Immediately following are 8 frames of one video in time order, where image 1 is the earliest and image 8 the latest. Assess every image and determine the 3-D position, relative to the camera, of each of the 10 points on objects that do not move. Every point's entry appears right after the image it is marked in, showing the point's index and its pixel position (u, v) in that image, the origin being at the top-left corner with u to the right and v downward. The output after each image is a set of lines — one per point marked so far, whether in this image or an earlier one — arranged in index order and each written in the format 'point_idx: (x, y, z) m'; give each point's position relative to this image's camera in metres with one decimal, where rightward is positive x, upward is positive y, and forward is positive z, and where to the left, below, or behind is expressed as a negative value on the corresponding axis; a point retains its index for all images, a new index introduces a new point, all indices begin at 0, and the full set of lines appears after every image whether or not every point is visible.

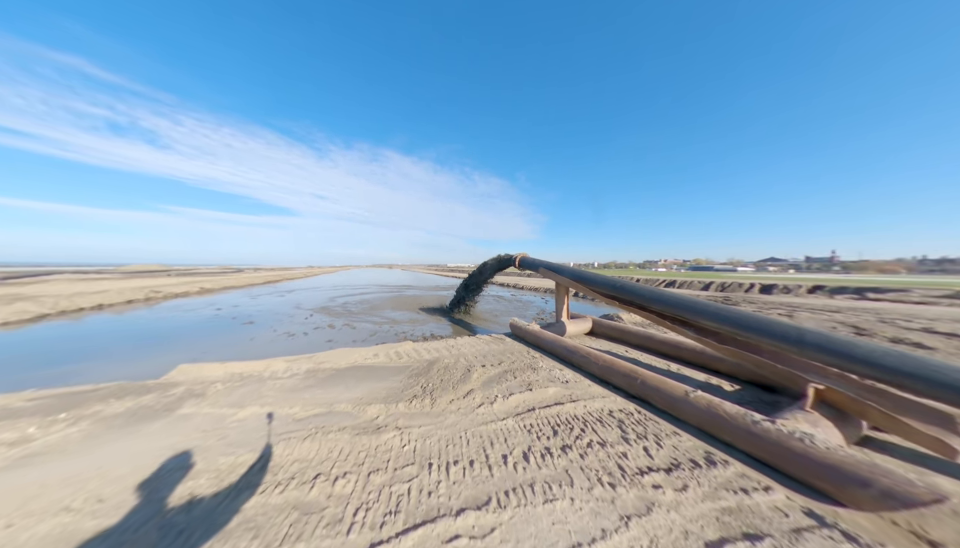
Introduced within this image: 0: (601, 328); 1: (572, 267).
0: (+3.6, -1.6, +6.9) m
1: (+2.7, +0.2, +6.9) m
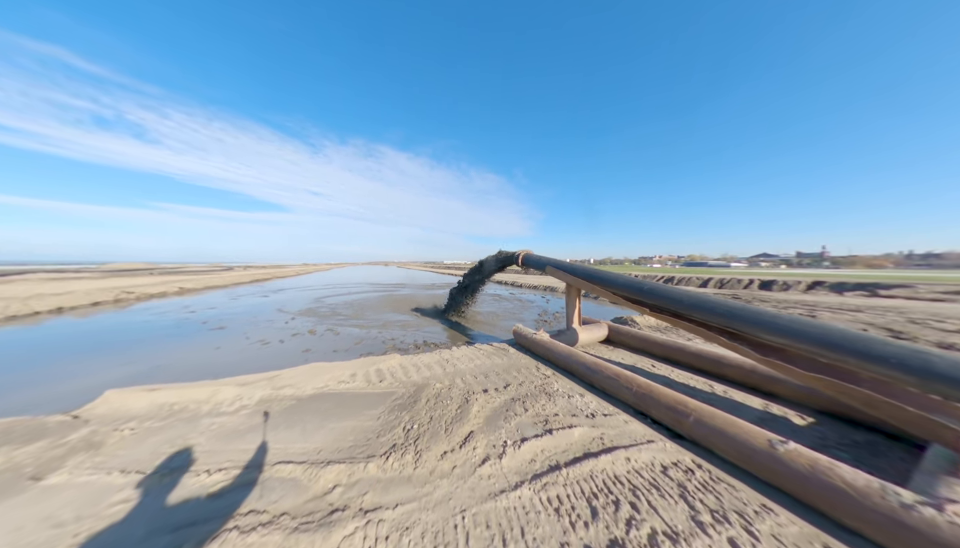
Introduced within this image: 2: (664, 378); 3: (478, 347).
0: (+3.5, -1.6, +6.1) m
1: (+2.7, +0.2, +6.0) m
2: (+3.3, -1.9, +4.1) m
3: (-0.1, -1.8, +5.7) m
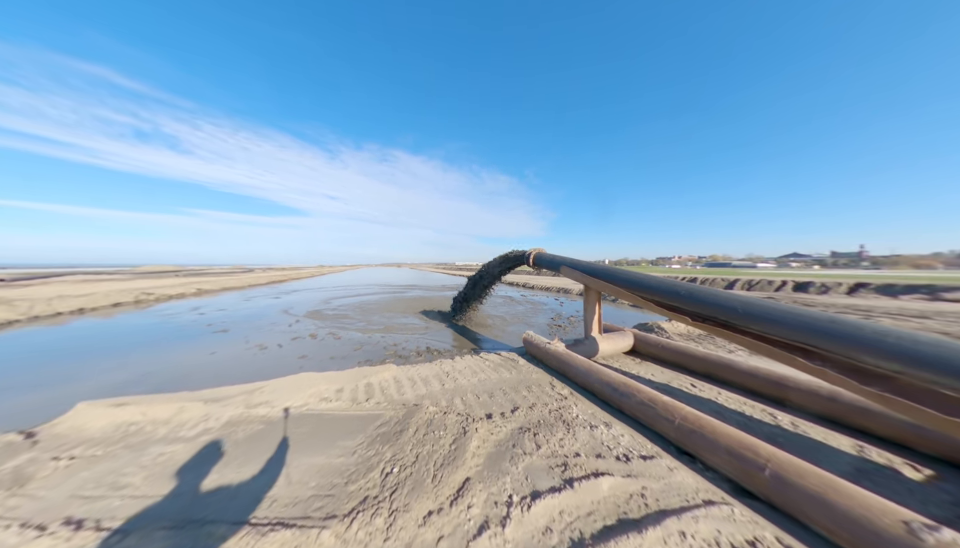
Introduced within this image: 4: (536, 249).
0: (+3.7, -1.6, +5.3) m
1: (+2.8, +0.2, +5.2) m
2: (+3.3, -1.9, +3.4) m
3: (+0.1, -1.8, +5.1) m
4: (+1.7, +0.8, +7.4) m
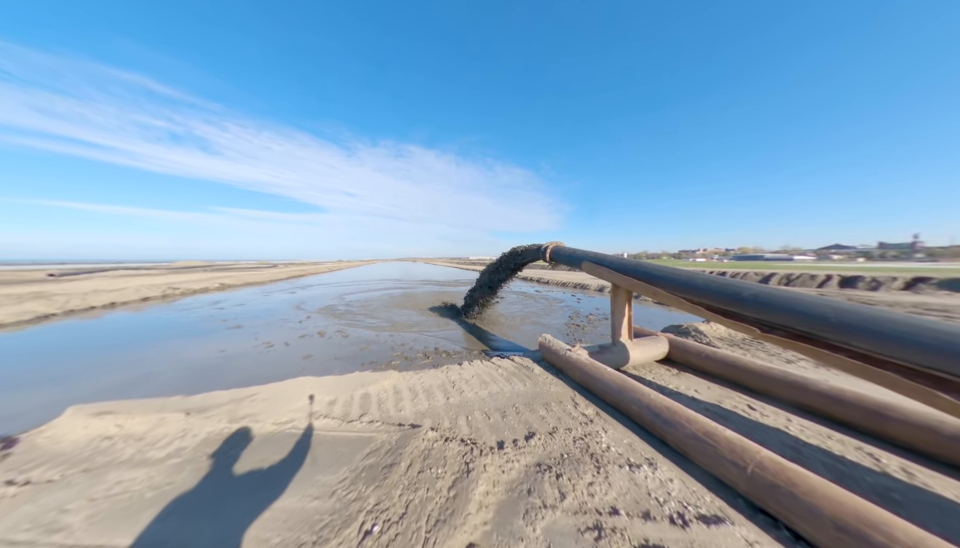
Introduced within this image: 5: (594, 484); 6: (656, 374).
0: (+3.9, -1.6, +4.5) m
1: (+3.0, +0.3, +4.5) m
2: (+3.4, -1.8, +2.7) m
3: (+0.3, -1.8, +4.5) m
4: (+2.1, +0.9, +6.7) m
5: (+1.0, -1.8, +2.0) m
6: (+3.2, -1.8, +4.2) m
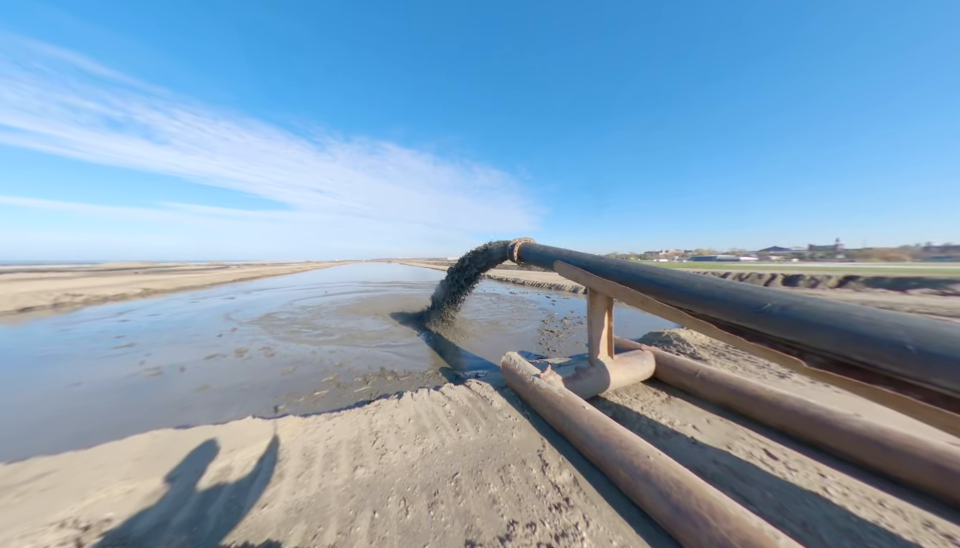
0: (+3.1, -1.6, +3.8) m
1: (+2.2, +0.2, +3.7) m
2: (+2.8, -1.9, +1.9) m
3: (-0.5, -1.8, +3.5) m
4: (+1.0, +0.9, +5.8) m
5: (+0.4, -1.9, +1.0) m
6: (+2.4, -1.8, +3.4) m
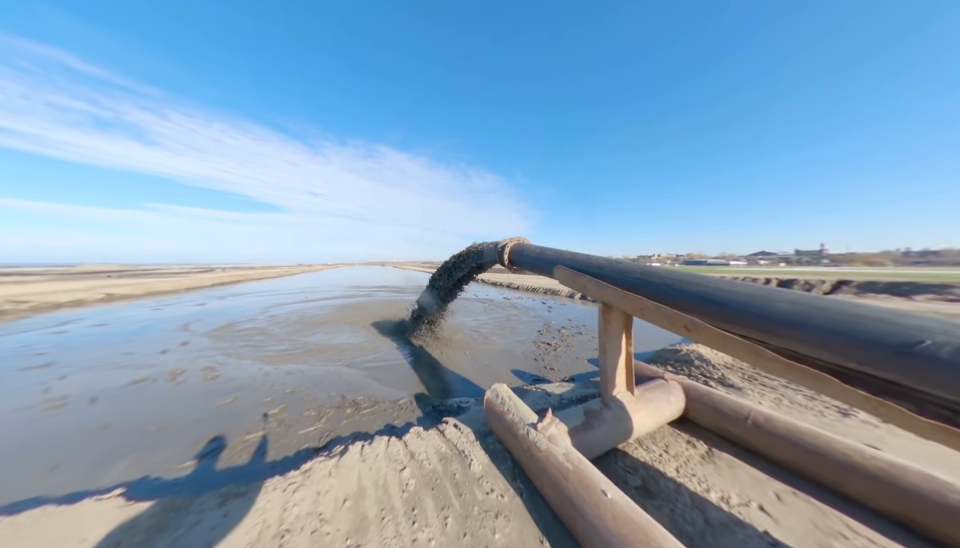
0: (+2.8, -1.7, +2.9) m
1: (+1.9, +0.1, +2.8) m
2: (+2.5, -2.0, +1.0) m
3: (-0.8, -1.9, +2.5) m
4: (+0.7, +0.7, +4.9) m
5: (+0.2, -1.9, +0.1) m
6: (+2.1, -2.0, +2.5) m
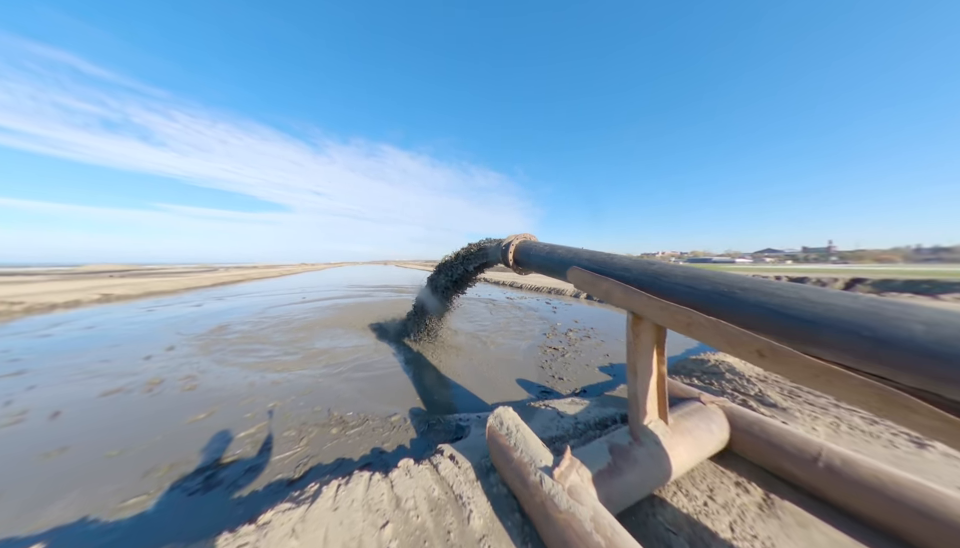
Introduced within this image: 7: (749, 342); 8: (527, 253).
0: (+2.8, -1.7, +2.4) m
1: (+1.9, +0.1, +2.3) m
2: (+2.5, -2.0, +0.5) m
3: (-0.8, -2.0, +2.0) m
4: (+0.7, +0.7, +4.4) m
5: (+0.1, -2.0, -0.4) m
6: (+2.1, -2.0, +2.0) m
7: (+1.9, -0.5, +1.8) m
8: (+0.8, +0.3, +3.8) m
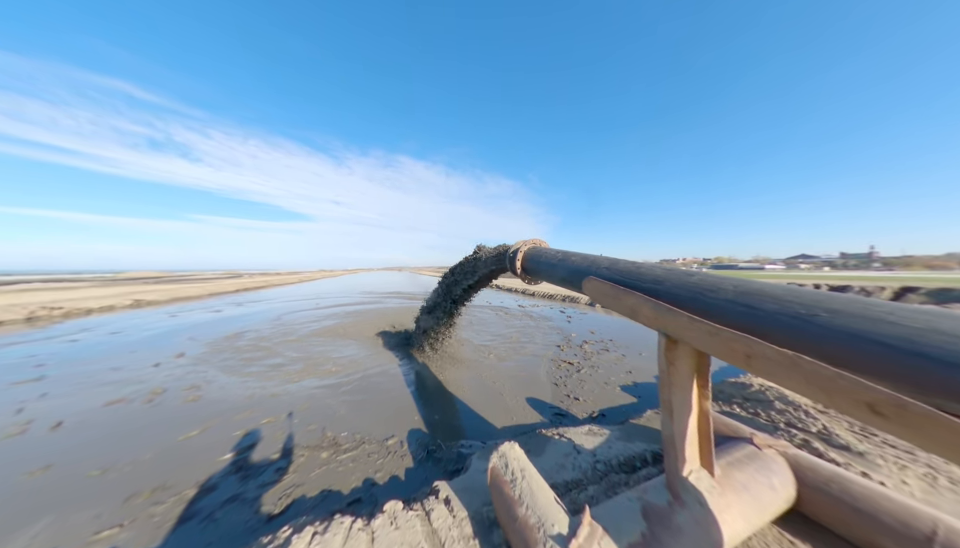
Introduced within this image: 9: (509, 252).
0: (+2.8, -1.9, +1.8) m
1: (+1.9, 0.0, +1.9) m
2: (+2.4, -2.1, -0.1) m
3: (-0.8, -2.1, +1.7) m
4: (+0.8, +0.5, +4.1) m
5: (0.0, -2.0, -0.8) m
6: (+2.1, -2.1, +1.5) m
7: (+1.9, -0.6, +1.3) m
8: (+0.9, +0.2, +3.5) m
9: (+0.6, +0.4, +4.2) m
